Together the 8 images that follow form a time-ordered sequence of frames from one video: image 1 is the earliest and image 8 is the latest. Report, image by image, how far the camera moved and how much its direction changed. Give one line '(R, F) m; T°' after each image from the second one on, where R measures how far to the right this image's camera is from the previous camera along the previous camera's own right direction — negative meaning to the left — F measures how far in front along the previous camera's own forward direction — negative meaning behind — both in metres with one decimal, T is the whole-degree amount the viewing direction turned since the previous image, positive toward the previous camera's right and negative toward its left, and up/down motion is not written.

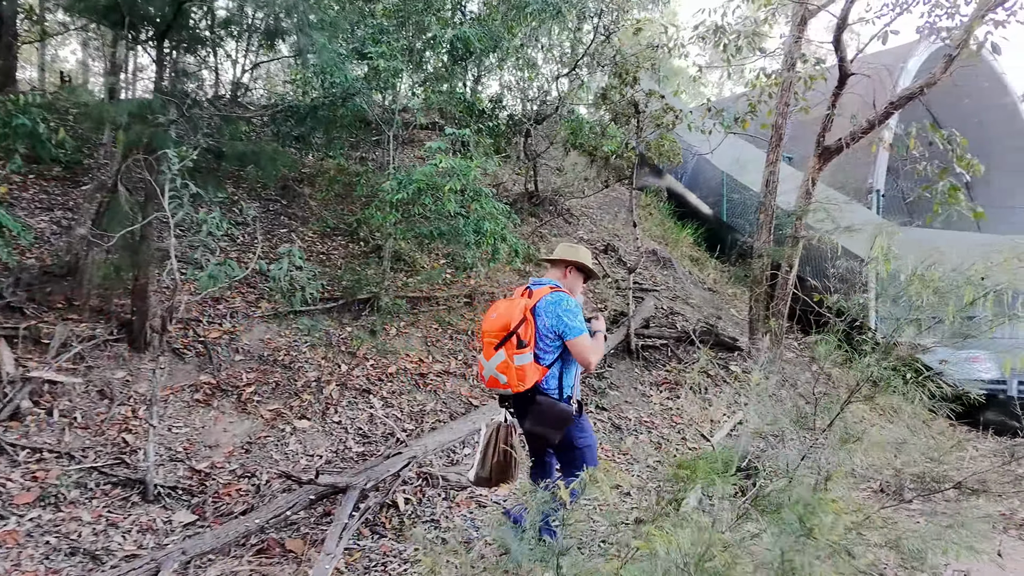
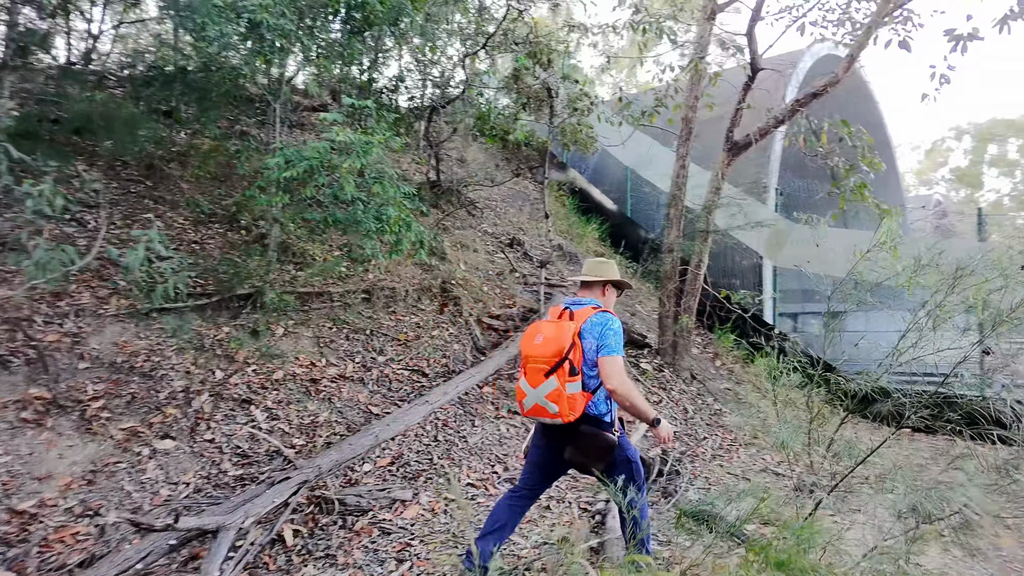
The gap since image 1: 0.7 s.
(-0.1, +0.5) m; +10°
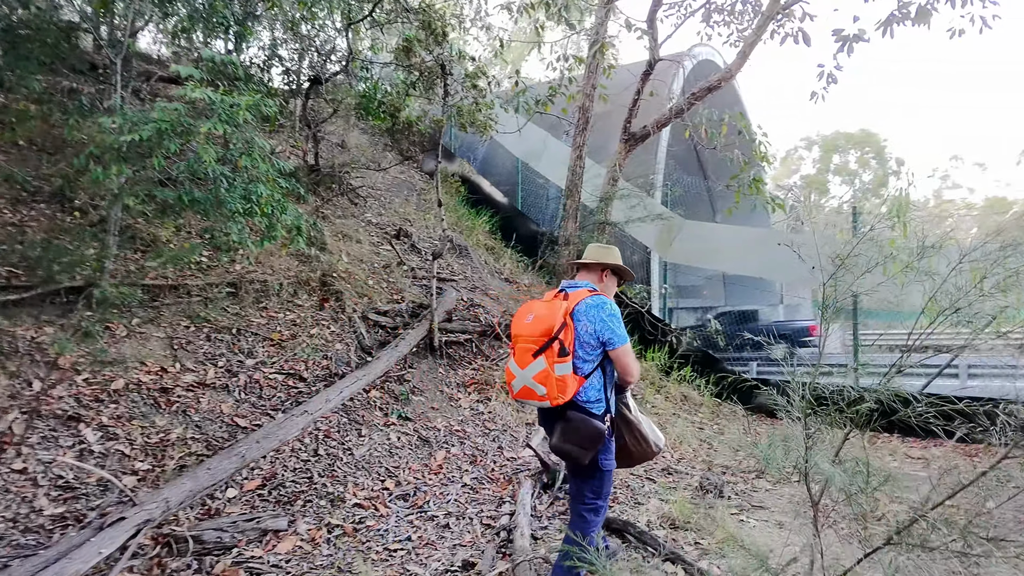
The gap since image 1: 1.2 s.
(-0.1, +0.4) m; +11°
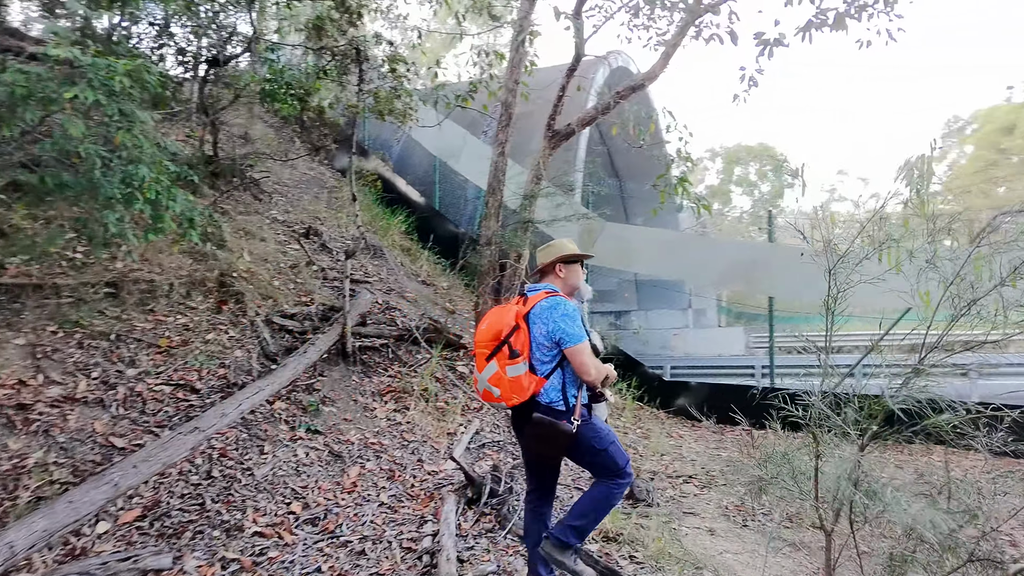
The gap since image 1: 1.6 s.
(-0.1, +0.3) m; +8°
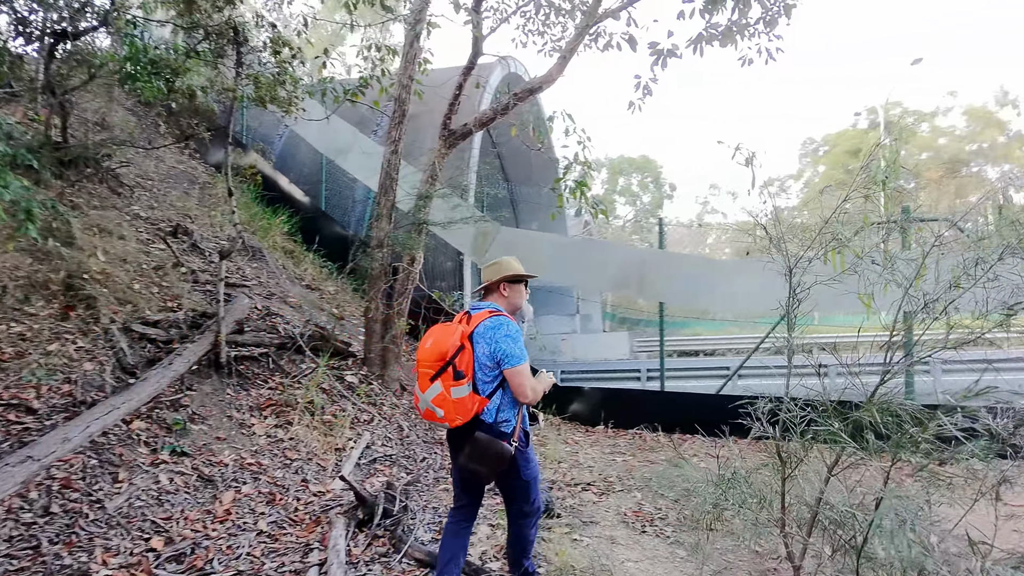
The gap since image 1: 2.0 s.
(0.0, +0.2) m; +10°
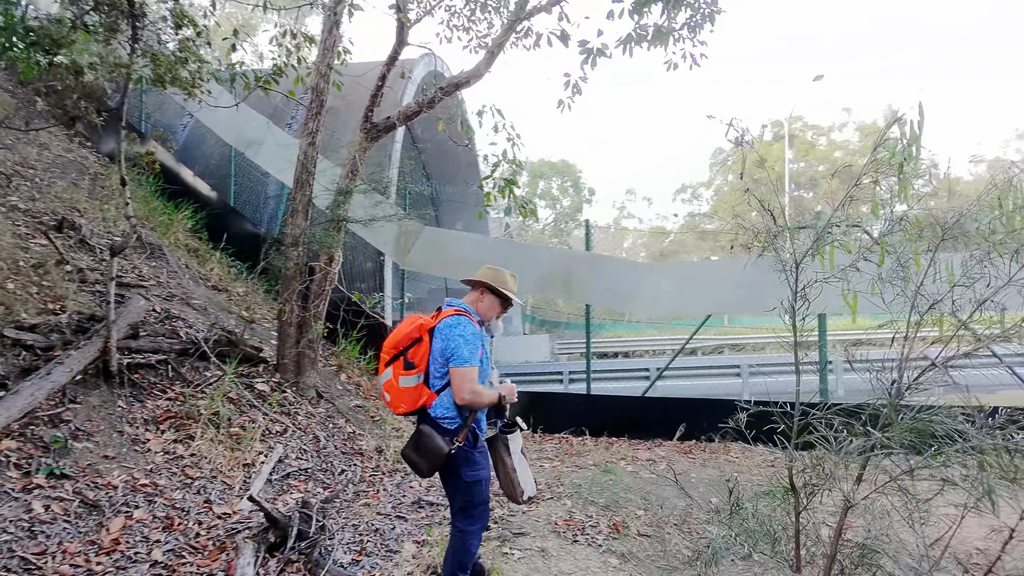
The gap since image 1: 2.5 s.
(0.0, +0.2) m; +7°
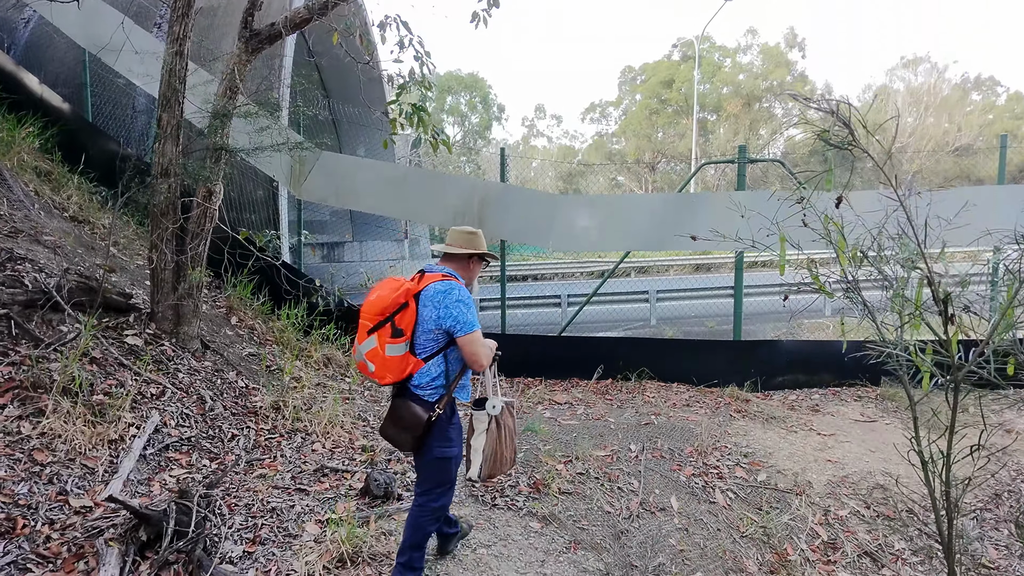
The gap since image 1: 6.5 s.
(0.0, +0.4) m; +8°
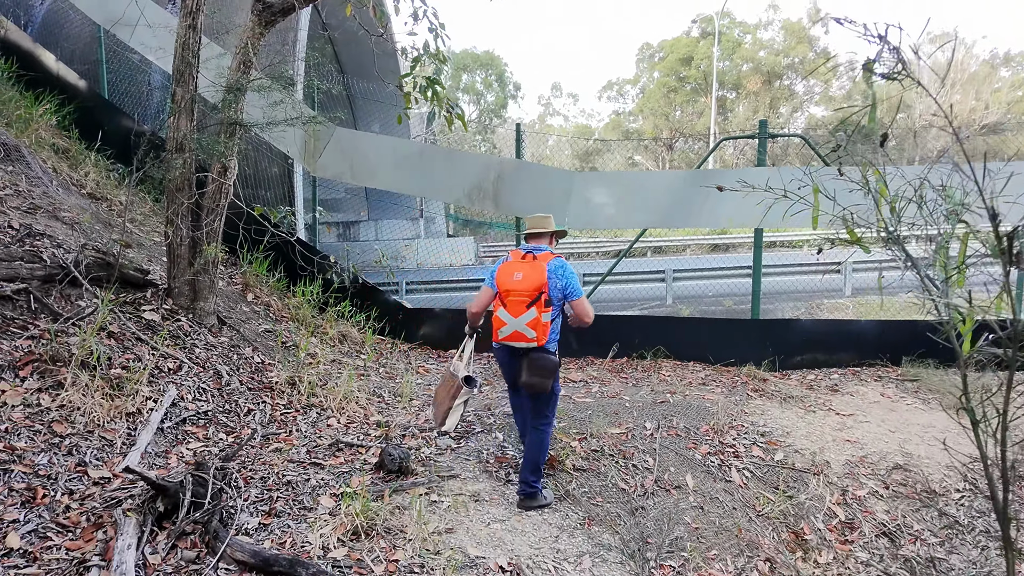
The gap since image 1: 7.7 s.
(0.0, 0.0) m; -1°
